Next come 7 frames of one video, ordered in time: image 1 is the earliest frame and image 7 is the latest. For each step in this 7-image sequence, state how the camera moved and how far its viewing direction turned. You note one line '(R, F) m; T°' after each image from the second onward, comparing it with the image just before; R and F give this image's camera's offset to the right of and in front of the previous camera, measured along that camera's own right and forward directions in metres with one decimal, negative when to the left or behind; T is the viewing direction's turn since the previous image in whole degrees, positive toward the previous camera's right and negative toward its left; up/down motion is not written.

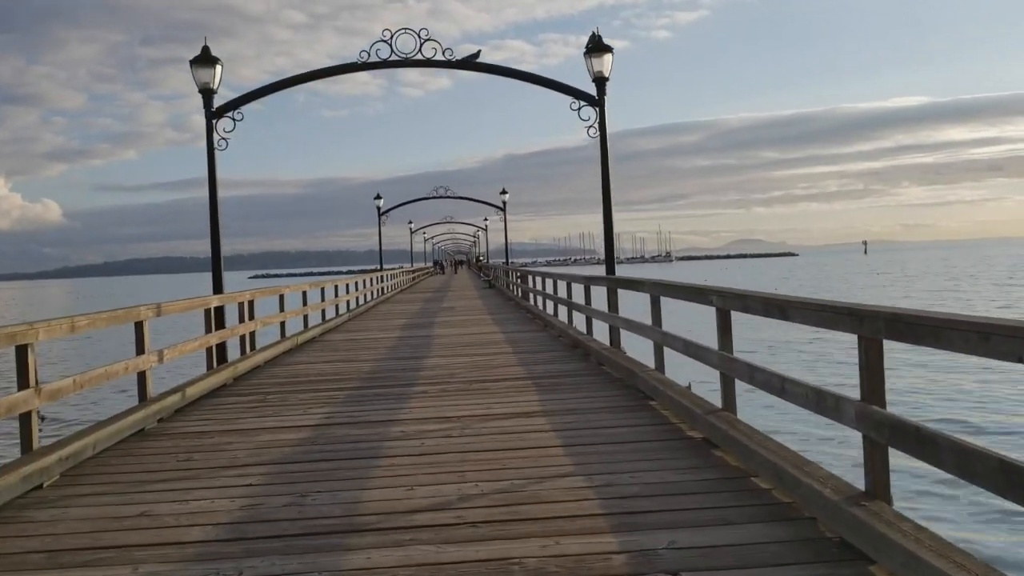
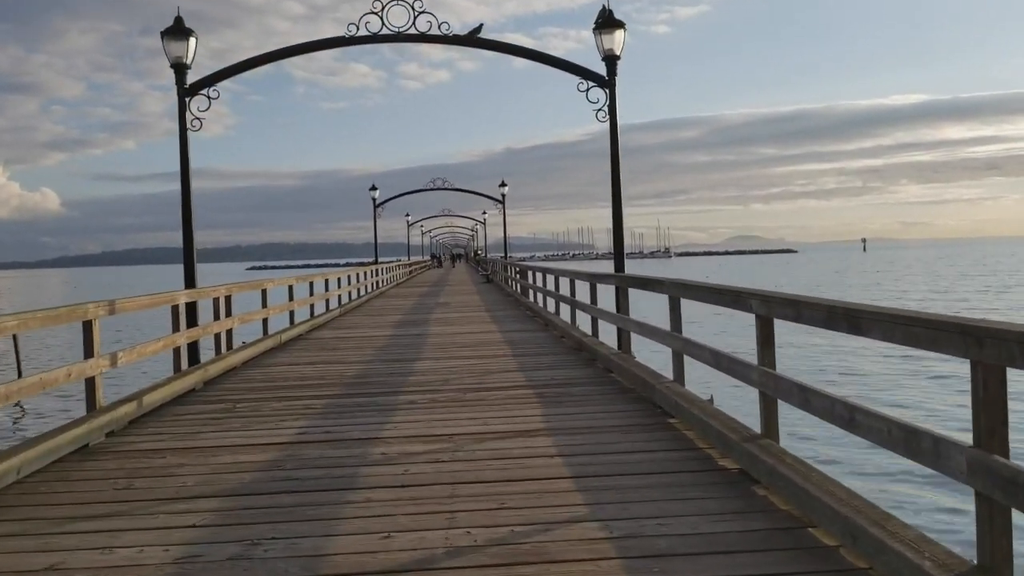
(0.0, +0.8) m; 0°
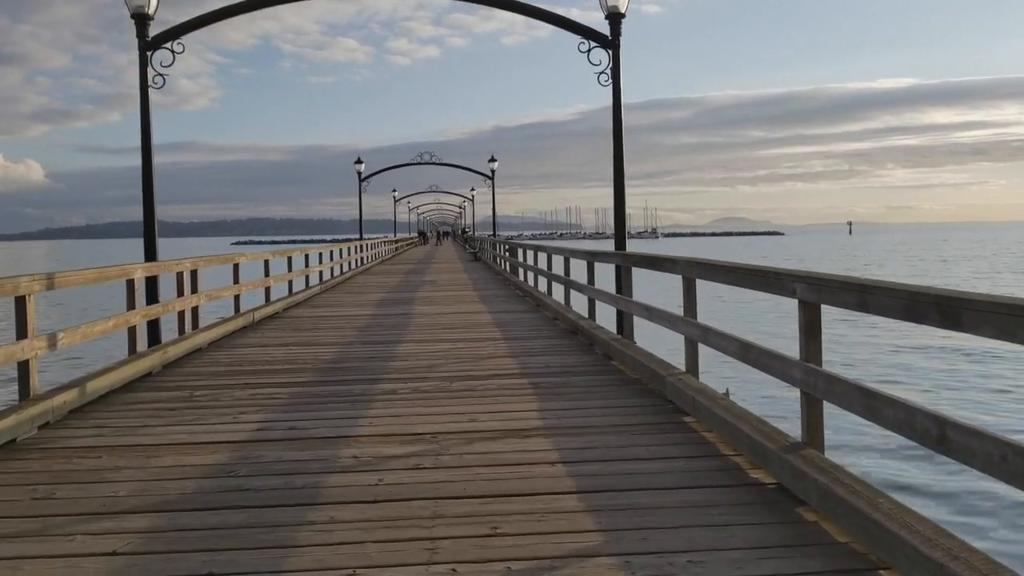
(0.0, +0.7) m; +1°
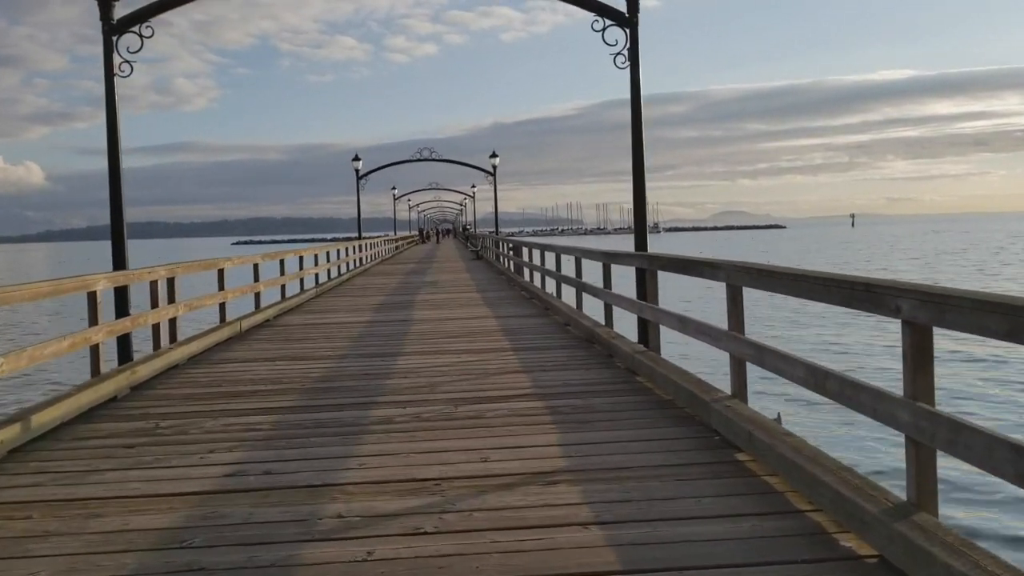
(-0.1, +0.8) m; 0°
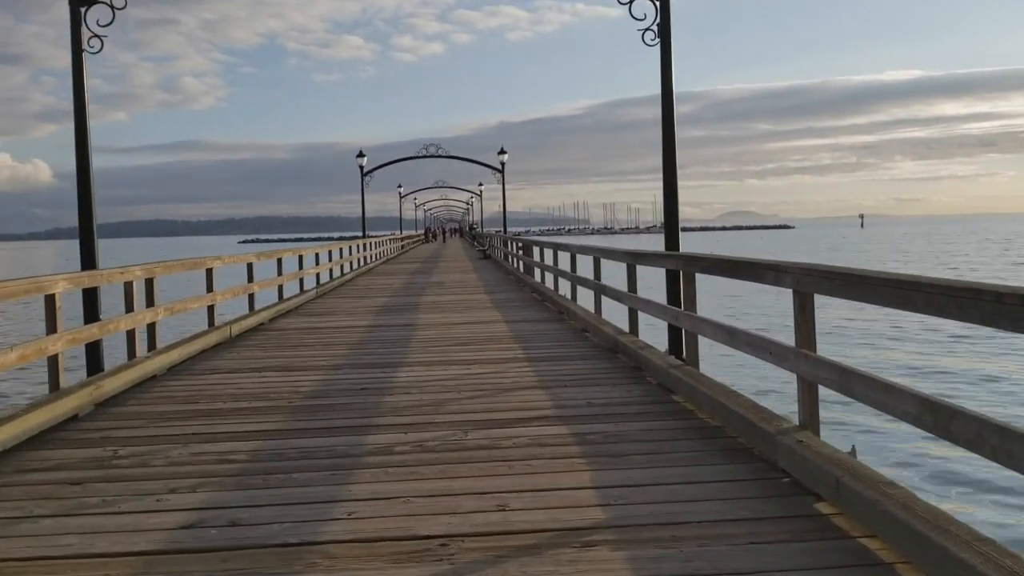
(-0.1, +0.8) m; 0°
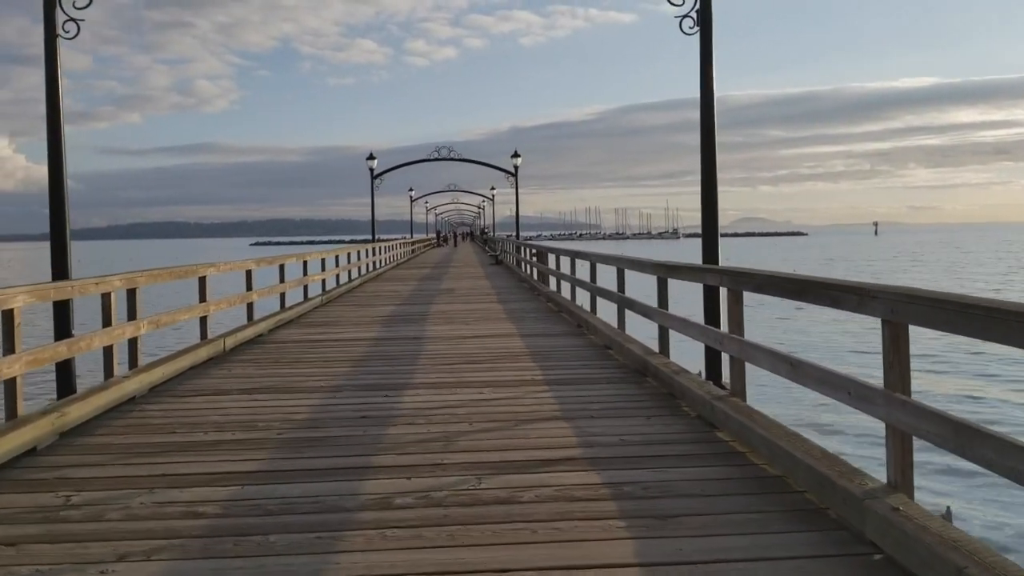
(-0.1, +0.7) m; -1°
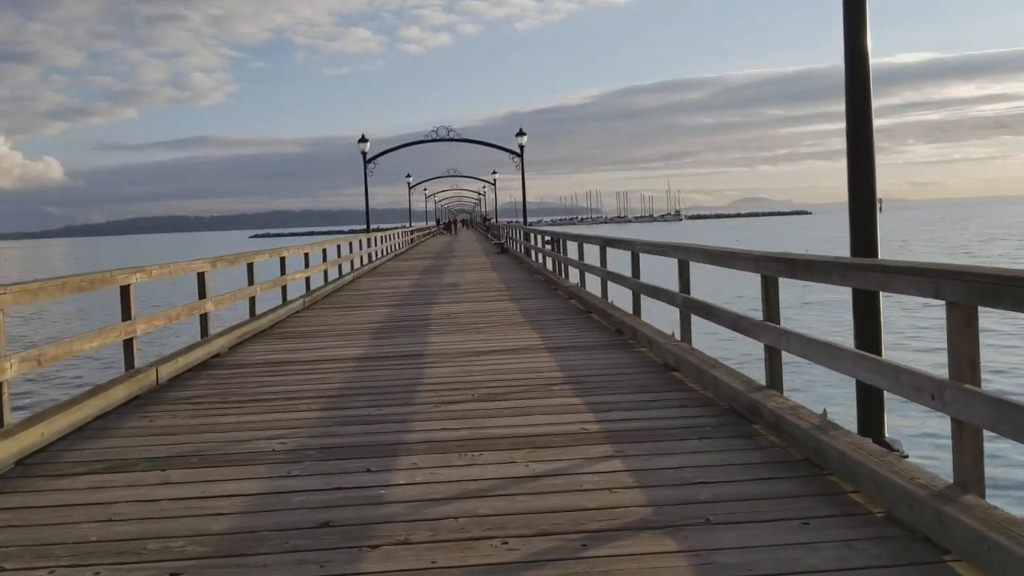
(-0.2, +2.1) m; 0°
